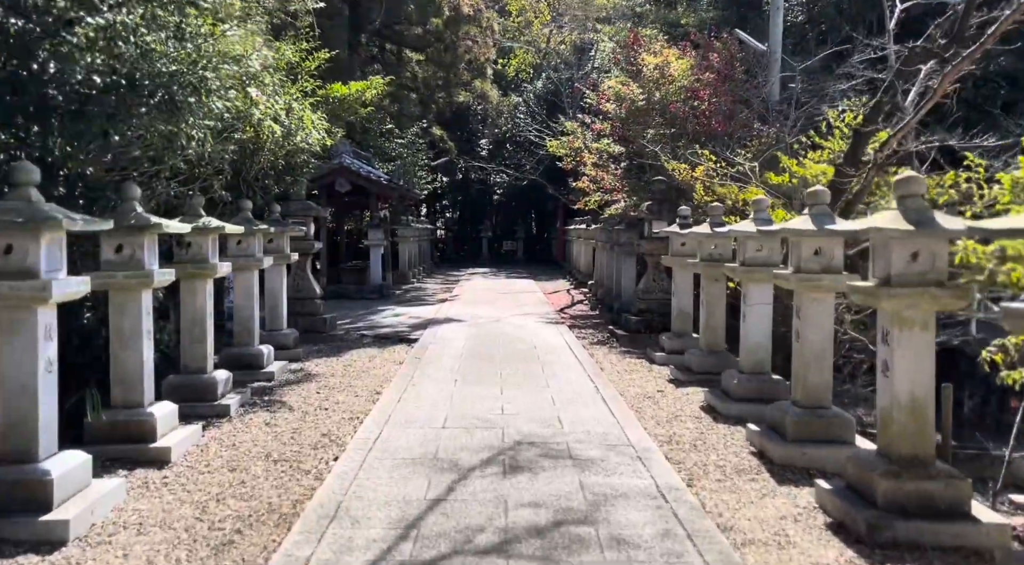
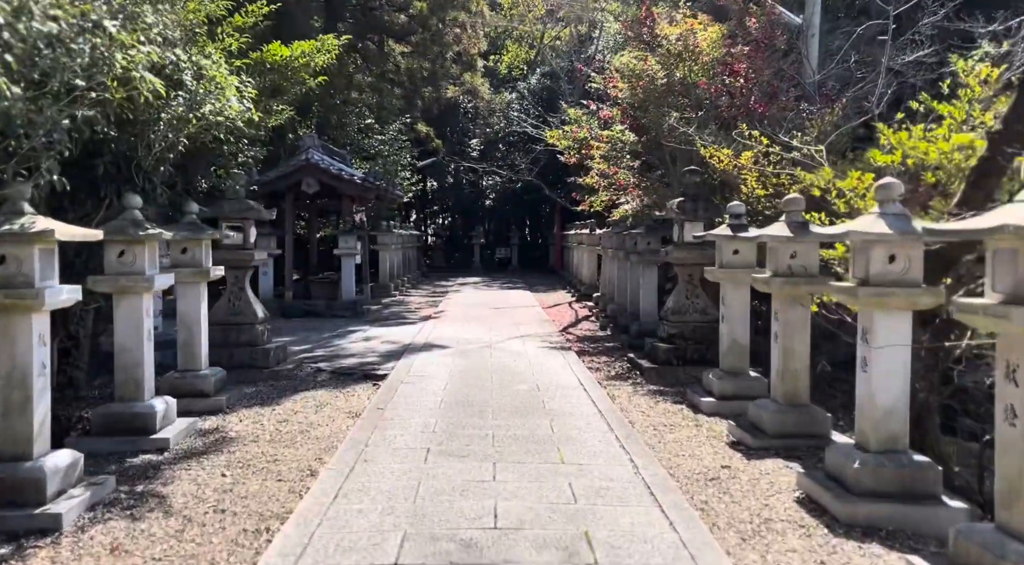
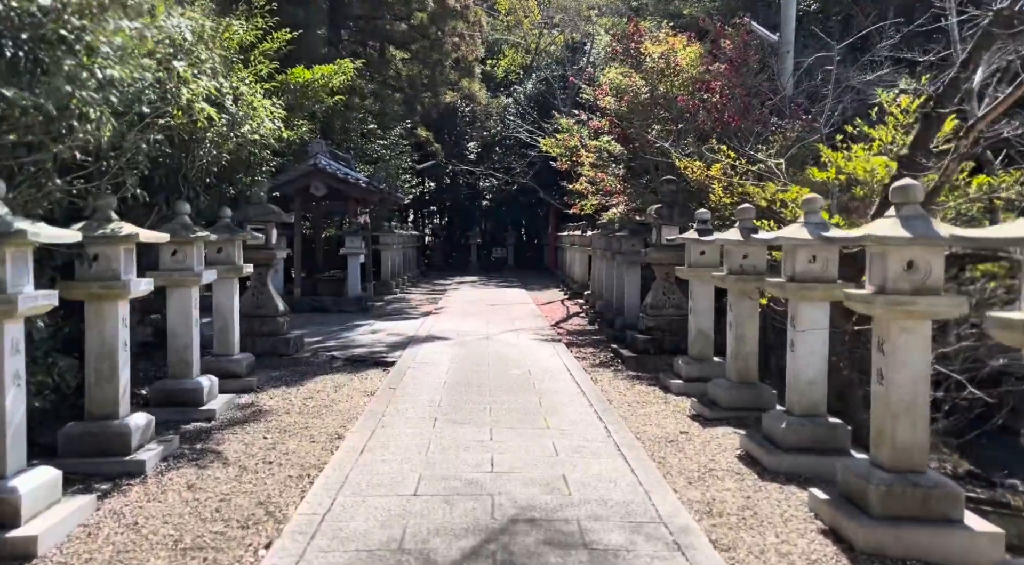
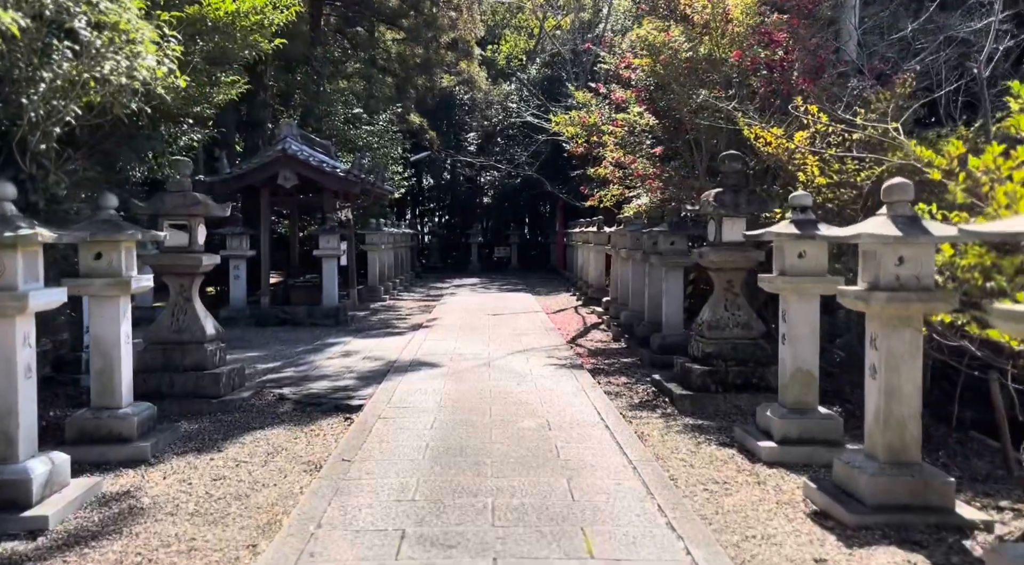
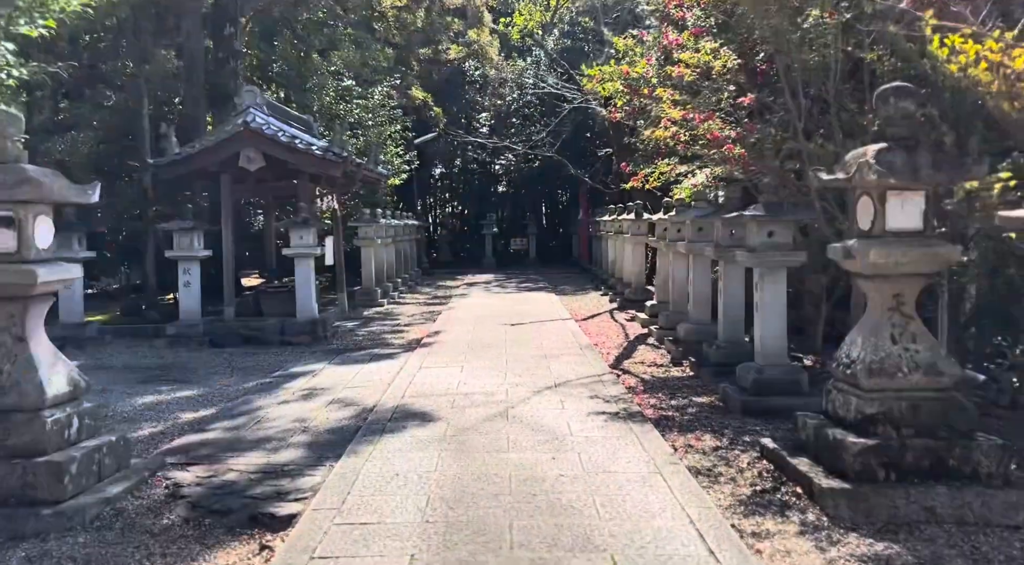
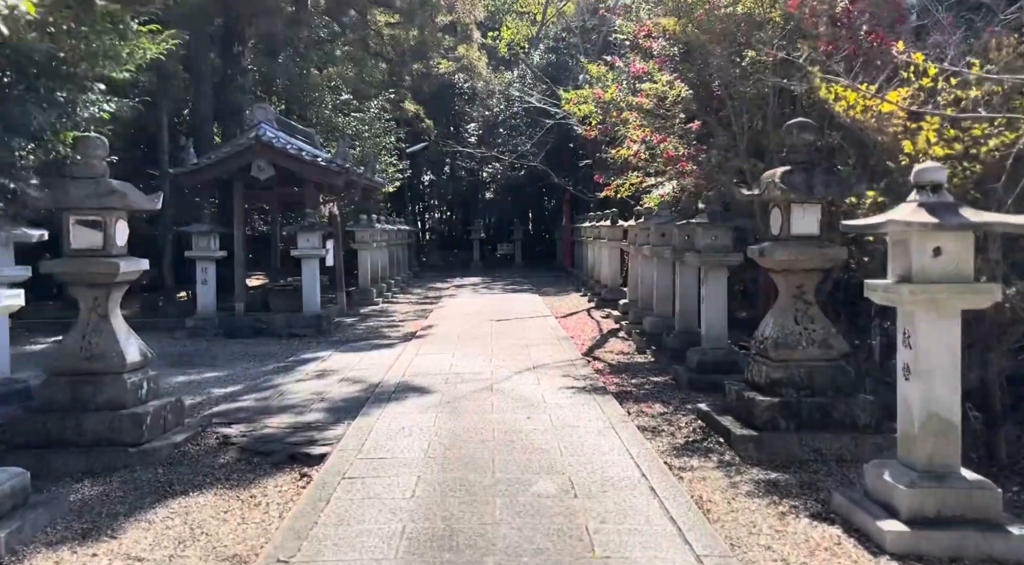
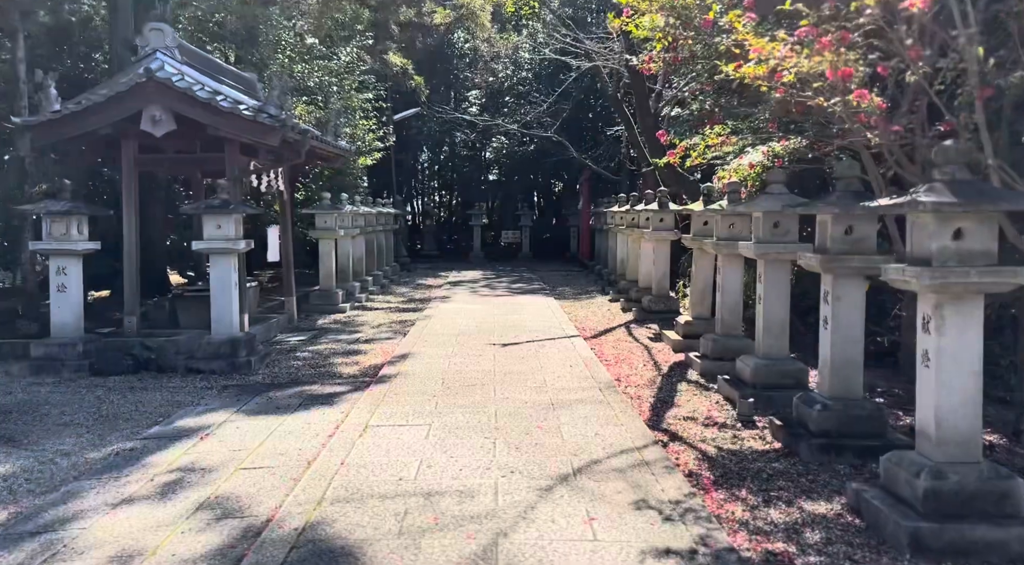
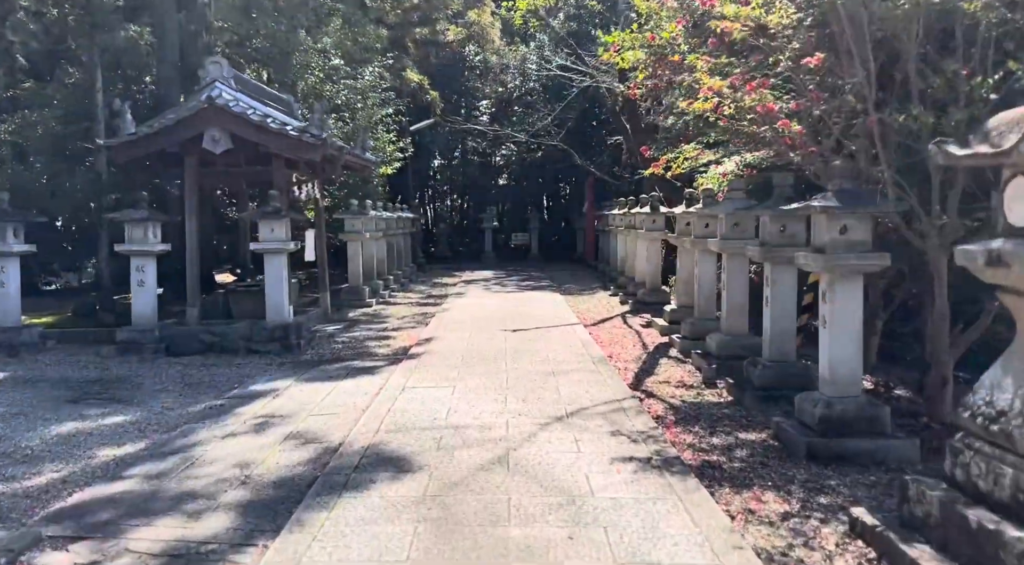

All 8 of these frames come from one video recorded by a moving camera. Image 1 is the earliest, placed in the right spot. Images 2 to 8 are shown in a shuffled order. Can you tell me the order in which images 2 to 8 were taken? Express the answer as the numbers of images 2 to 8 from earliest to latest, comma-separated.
3, 2, 4, 6, 5, 8, 7
